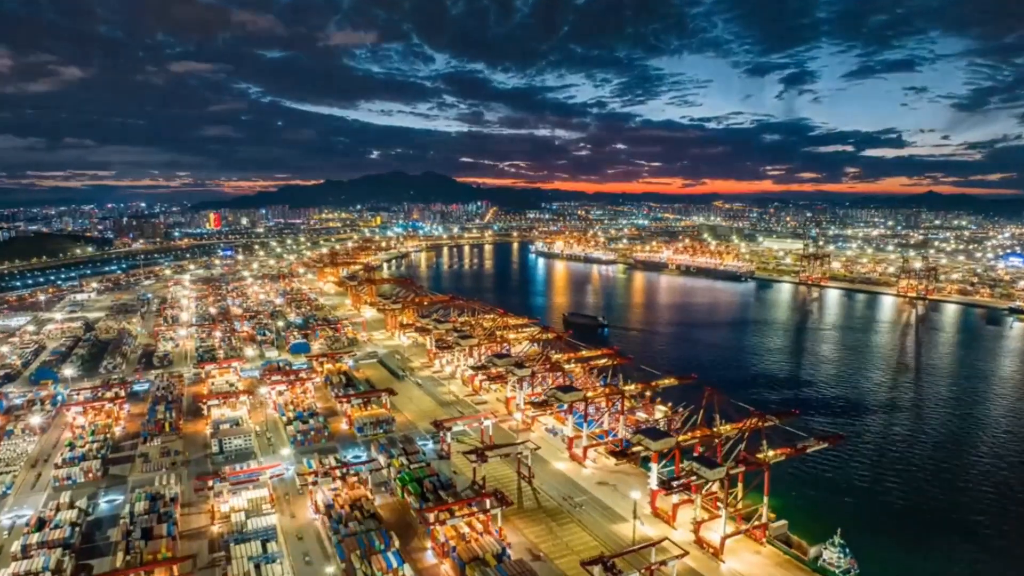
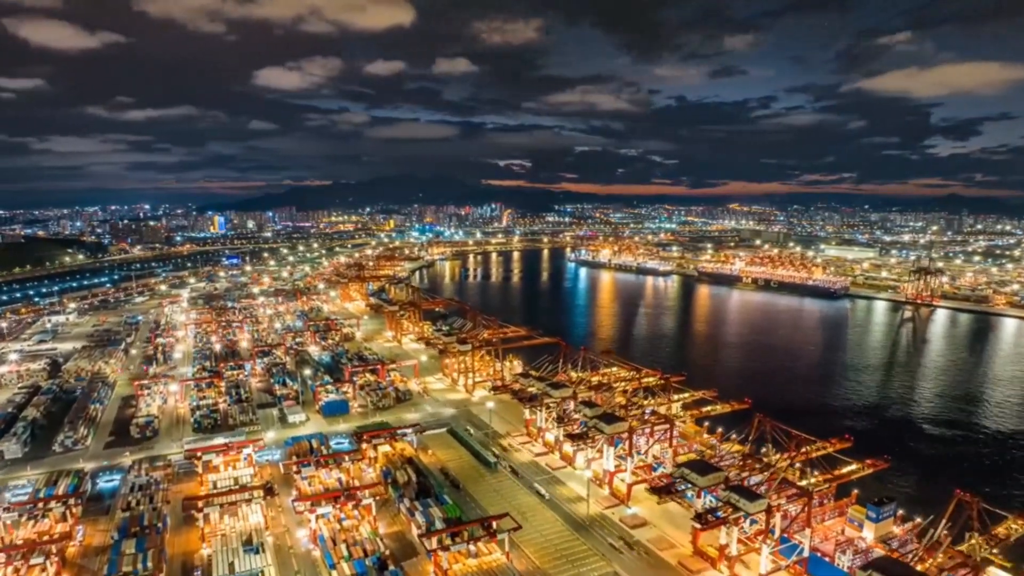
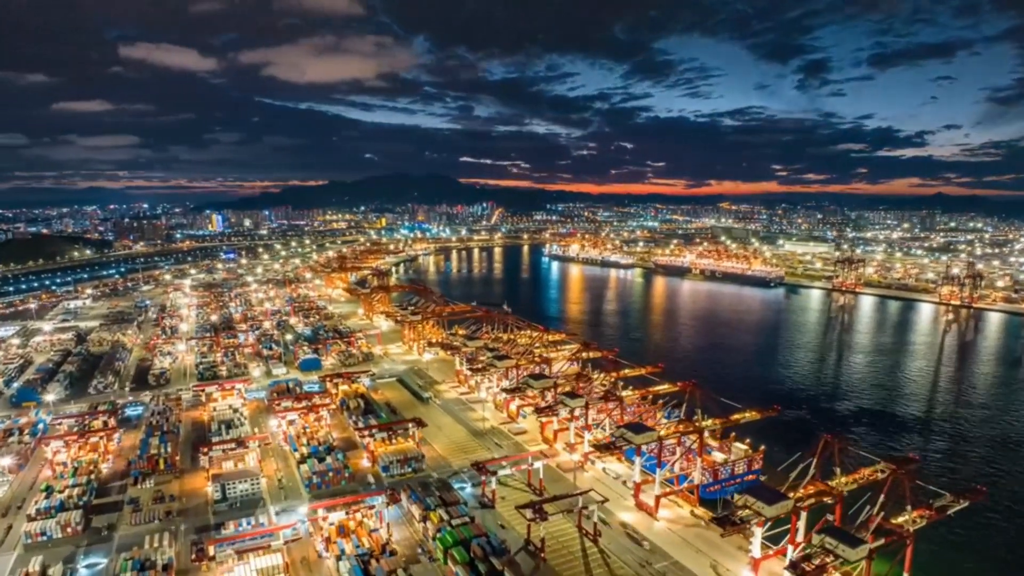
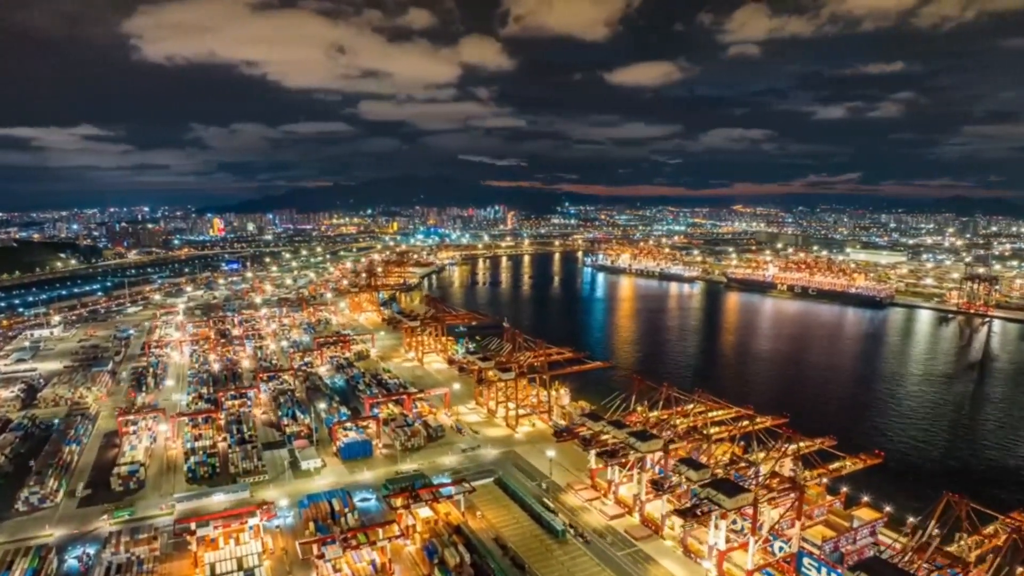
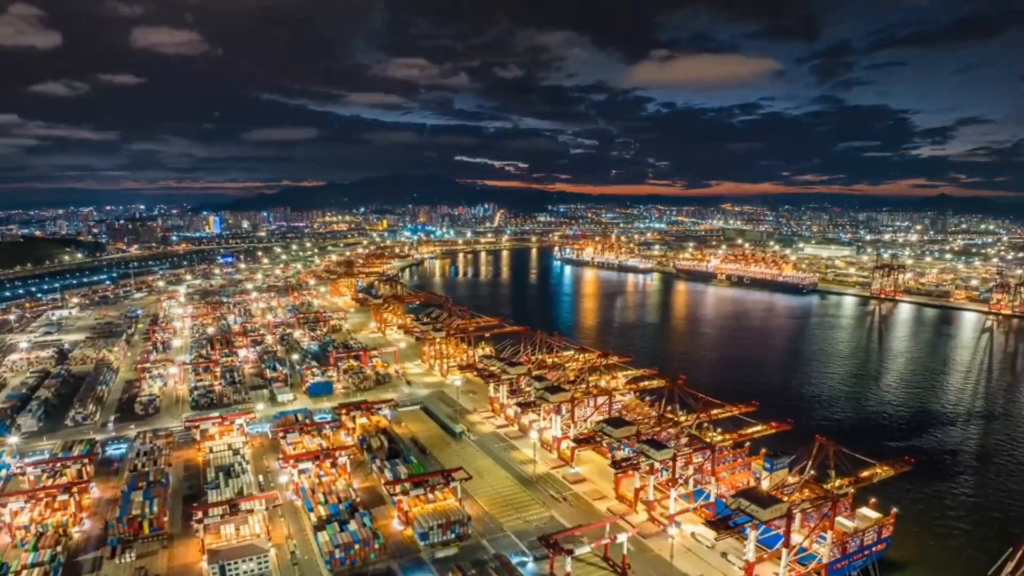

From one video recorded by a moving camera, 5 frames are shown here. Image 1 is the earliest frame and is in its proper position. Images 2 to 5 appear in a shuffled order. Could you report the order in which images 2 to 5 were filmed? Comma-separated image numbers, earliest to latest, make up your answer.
3, 5, 2, 4
